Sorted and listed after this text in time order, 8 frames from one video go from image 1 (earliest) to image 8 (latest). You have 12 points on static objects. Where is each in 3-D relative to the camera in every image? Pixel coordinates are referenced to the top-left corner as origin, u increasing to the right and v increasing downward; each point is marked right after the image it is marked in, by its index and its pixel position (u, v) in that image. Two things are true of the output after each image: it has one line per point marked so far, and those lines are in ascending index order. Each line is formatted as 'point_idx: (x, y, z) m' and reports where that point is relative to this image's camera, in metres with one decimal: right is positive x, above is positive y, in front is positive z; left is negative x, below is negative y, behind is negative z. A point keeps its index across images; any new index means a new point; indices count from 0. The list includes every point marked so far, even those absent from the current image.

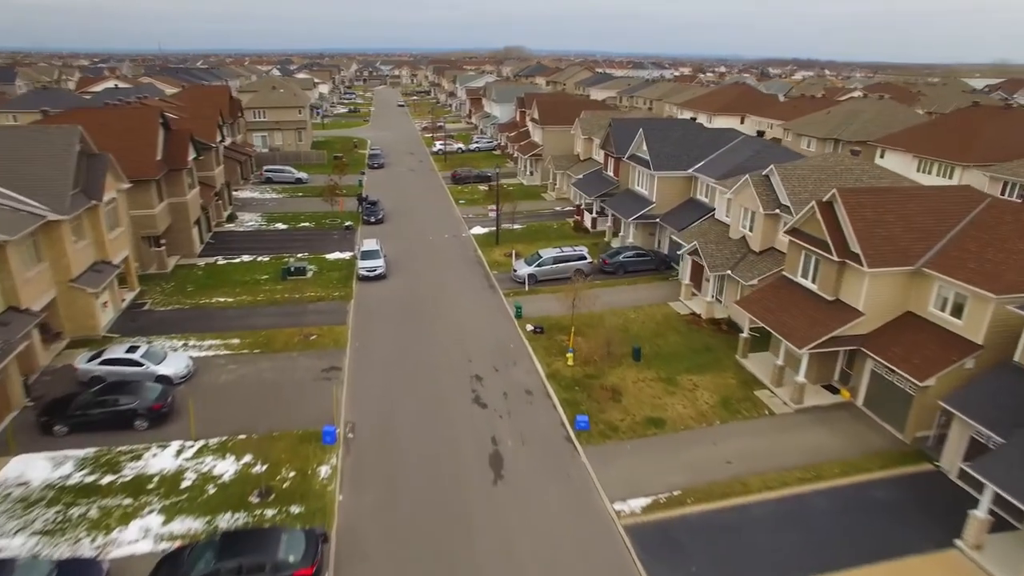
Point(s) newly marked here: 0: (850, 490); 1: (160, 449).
0: (+9.8, -5.9, +18.4) m
1: (-10.8, -5.0, +19.3) m
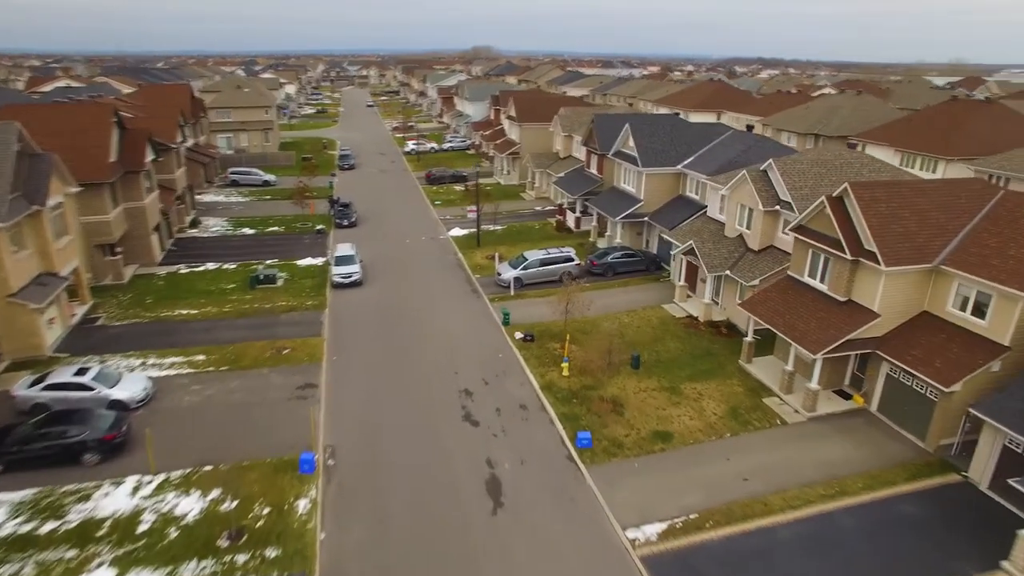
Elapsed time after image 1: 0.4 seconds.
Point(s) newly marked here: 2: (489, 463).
0: (+9.9, -5.9, +17.0) m
1: (-10.8, -5.4, +17.0) m
2: (-0.7, -5.3, +19.0) m
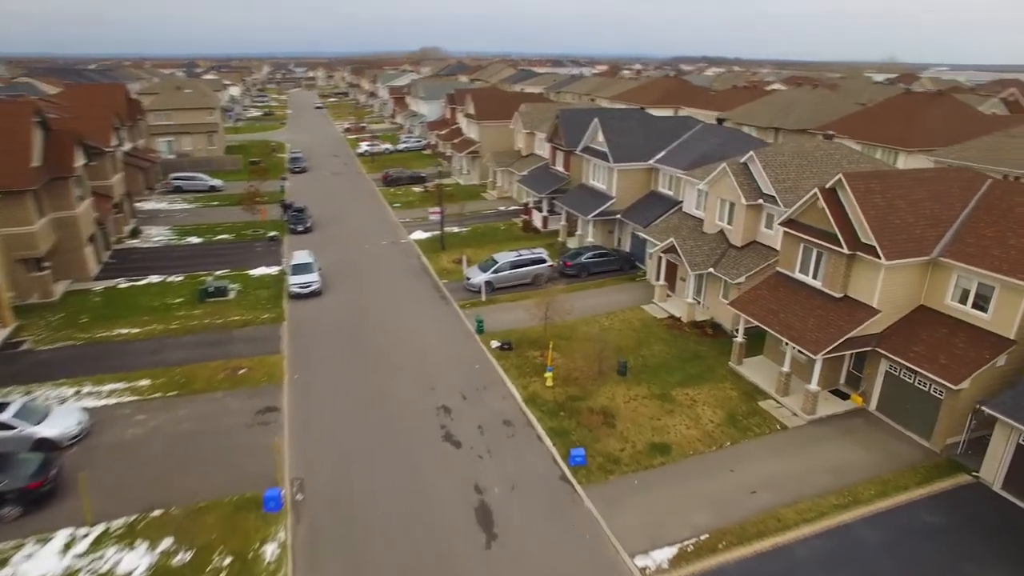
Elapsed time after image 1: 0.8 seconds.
0: (+9.7, -5.8, +16.0) m
1: (-10.9, -5.9, +14.6) m
2: (-1.0, -5.5, +17.2) m
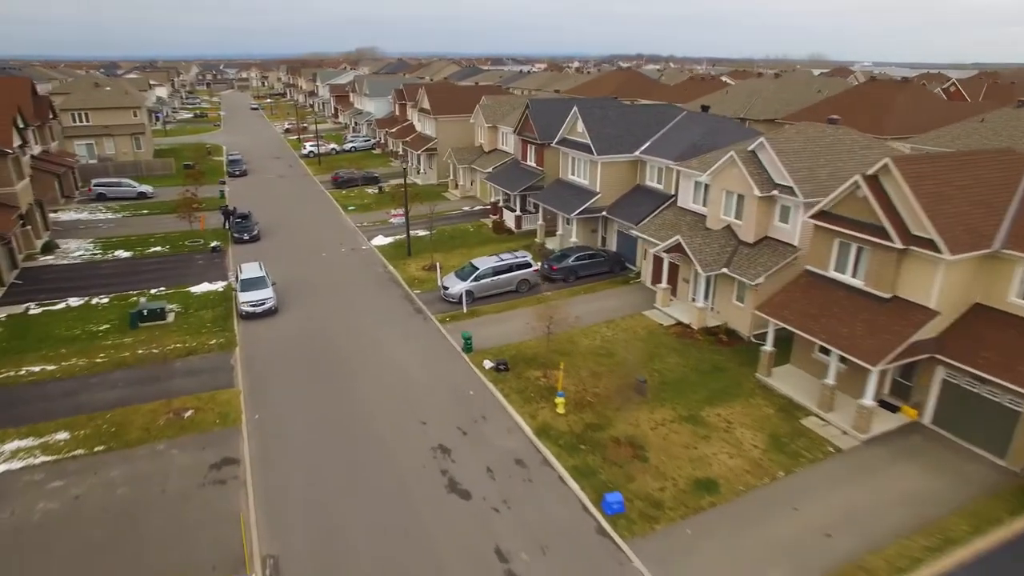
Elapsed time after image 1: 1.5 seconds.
0: (+10.5, -5.8, +13.6) m
1: (-9.9, -6.7, +10.5) m
2: (-0.3, -5.9, +13.9) m
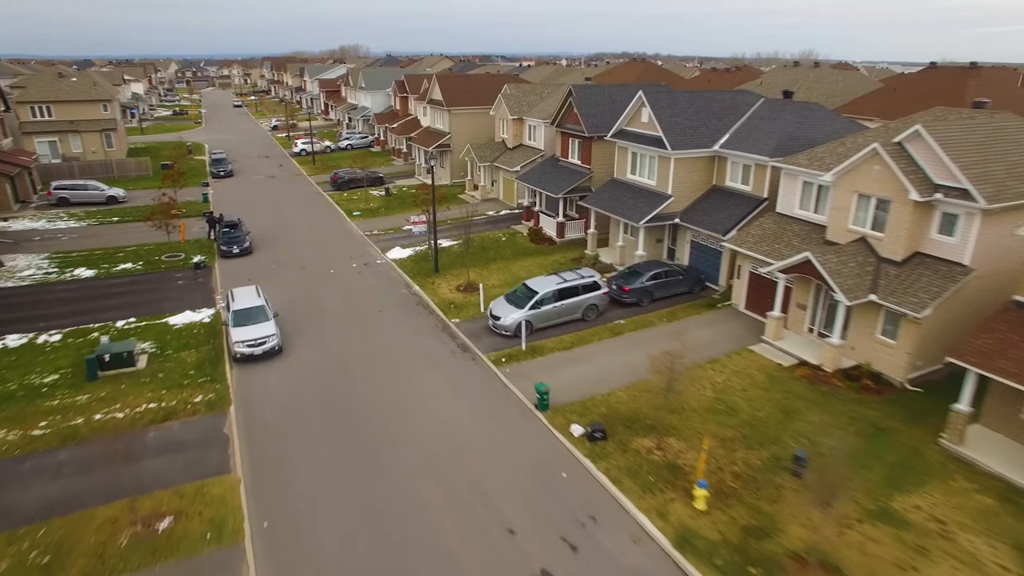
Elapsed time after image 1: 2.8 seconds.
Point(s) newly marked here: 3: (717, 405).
0: (+13.1, -6.6, +8.3) m
1: (-7.2, -7.7, +4.6) m
2: (+2.4, -6.8, +8.3) m
3: (+5.7, -3.2, +17.4) m
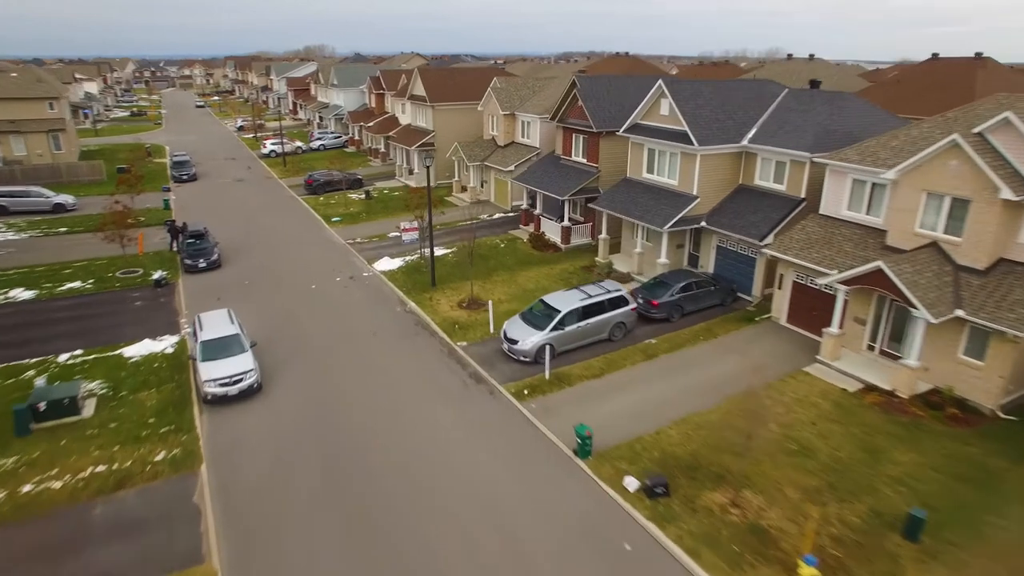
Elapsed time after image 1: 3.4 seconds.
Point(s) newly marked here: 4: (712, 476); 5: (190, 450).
0: (+14.4, -6.9, +5.9) m
1: (-5.7, -8.3, +1.4) m
2: (+3.7, -7.3, +5.5) m
3: (+6.4, -3.6, +14.7) m
4: (+4.3, -3.9, +13.7) m
5: (-7.4, -3.7, +14.4) m
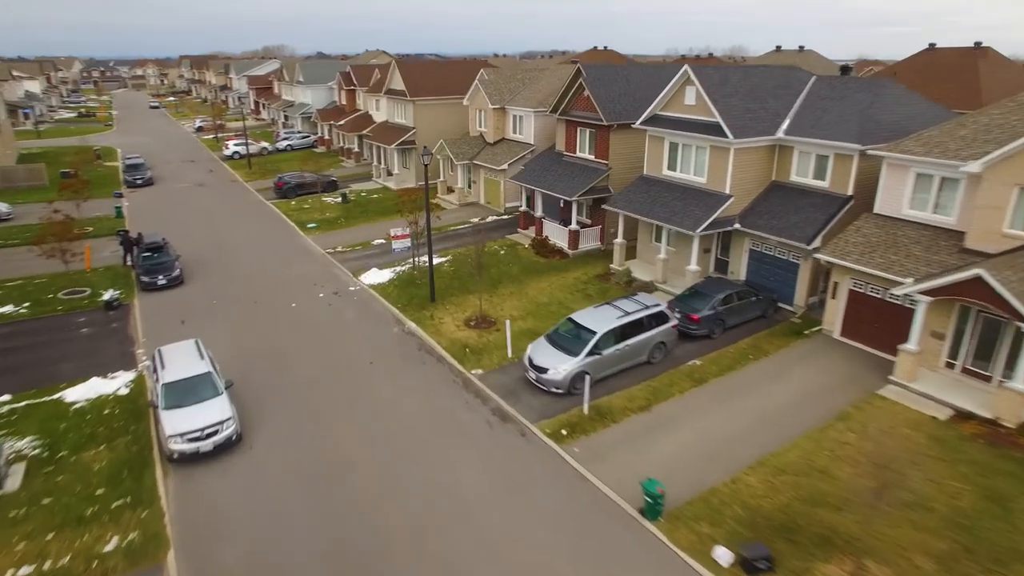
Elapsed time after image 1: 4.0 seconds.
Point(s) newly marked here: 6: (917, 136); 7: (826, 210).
0: (+15.9, -7.0, +3.8) m
1: (-3.9, -8.8, -1.8) m
2: (+5.2, -7.6, +2.8) m
3: (+7.4, -3.9, +12.2) m
4: (+5.3, -4.3, +11.1) m
5: (-6.4, -4.3, +11.1) m
6: (+11.6, +4.4, +18.1) m
7: (+9.8, +2.5, +19.7) m
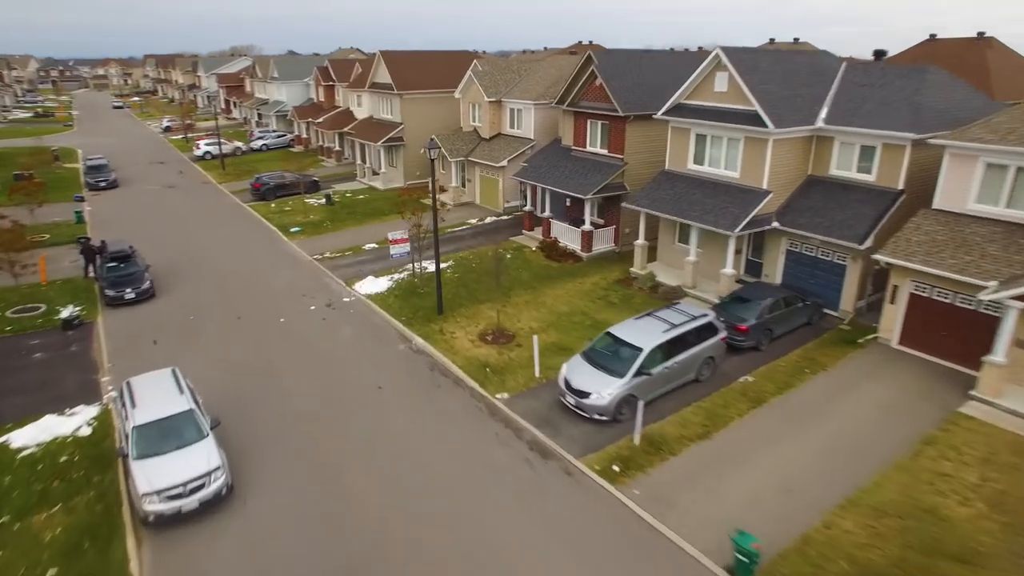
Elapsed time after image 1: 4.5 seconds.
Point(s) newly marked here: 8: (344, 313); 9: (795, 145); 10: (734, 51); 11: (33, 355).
0: (+17.2, -7.0, +2.3) m
1: (-2.4, -9.1, -4.1) m
2: (+6.5, -7.8, +0.8) m
3: (+8.3, -4.1, +10.3) m
4: (+6.3, -4.4, +9.1) m
5: (-5.4, -4.6, +8.7) m
6: (+12.2, +4.3, +16.4) m
7: (+10.4, +2.4, +17.9) m
8: (-5.2, -0.8, +19.6) m
9: (+8.7, +4.4, +19.3) m
10: (+6.6, +7.1, +18.9) m
11: (-12.6, -1.7, +16.6) m
